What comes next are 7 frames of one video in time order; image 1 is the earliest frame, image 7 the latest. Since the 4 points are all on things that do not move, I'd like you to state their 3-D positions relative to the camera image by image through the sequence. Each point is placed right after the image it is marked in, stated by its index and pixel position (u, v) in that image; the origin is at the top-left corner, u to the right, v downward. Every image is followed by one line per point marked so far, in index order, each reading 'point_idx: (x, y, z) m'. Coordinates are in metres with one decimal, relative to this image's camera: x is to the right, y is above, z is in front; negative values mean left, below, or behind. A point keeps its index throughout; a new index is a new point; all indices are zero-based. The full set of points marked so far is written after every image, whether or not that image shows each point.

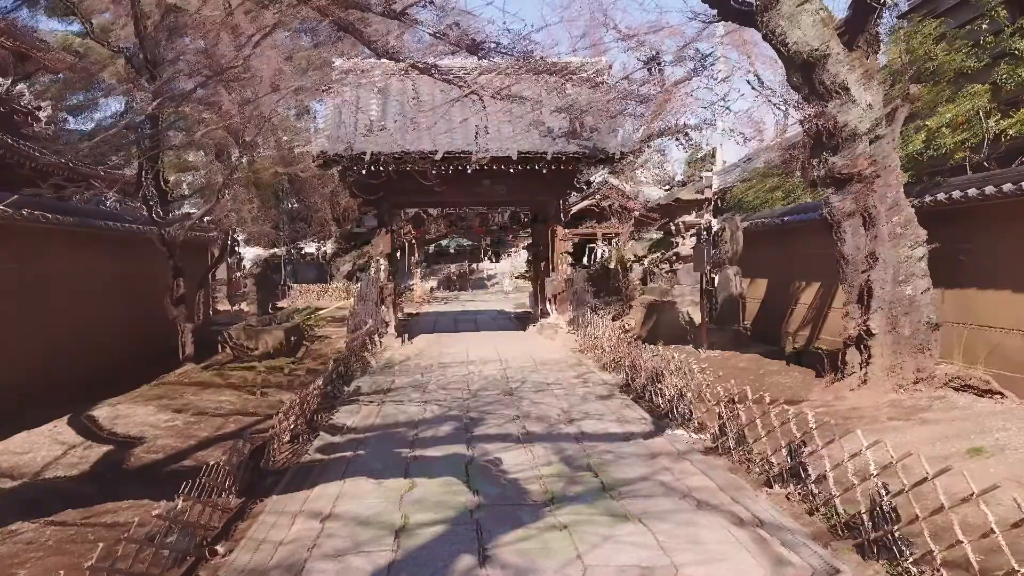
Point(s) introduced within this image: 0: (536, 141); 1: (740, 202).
0: (+0.4, +2.2, +12.7) m
1: (+3.8, +1.4, +14.2) m
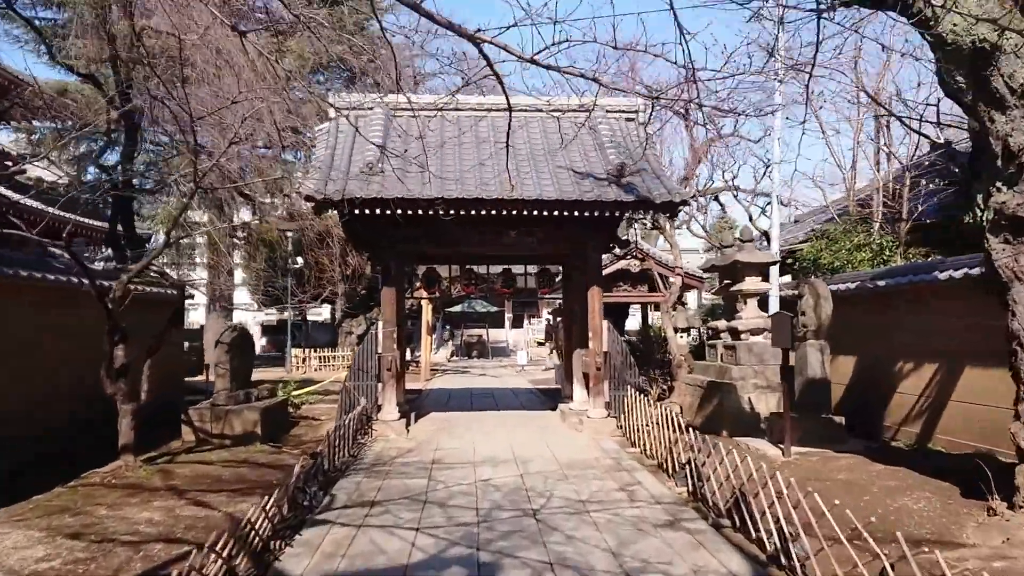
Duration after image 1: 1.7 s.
0: (+0.7, +1.3, +10.6) m
1: (+4.2, +0.3, +11.9) m
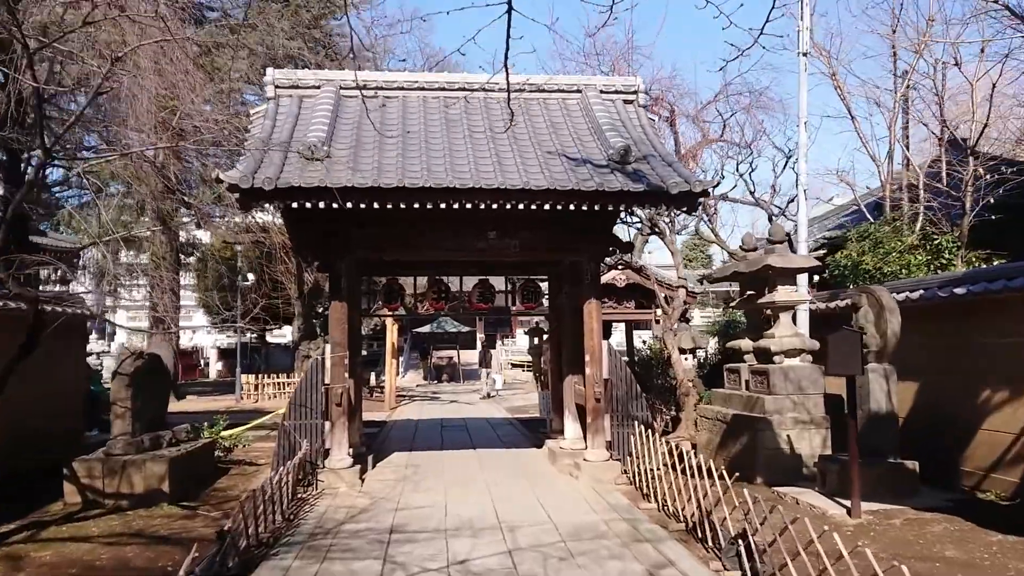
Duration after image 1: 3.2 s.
0: (+0.5, +1.2, +8.5) m
1: (+3.9, +0.2, +9.9) m
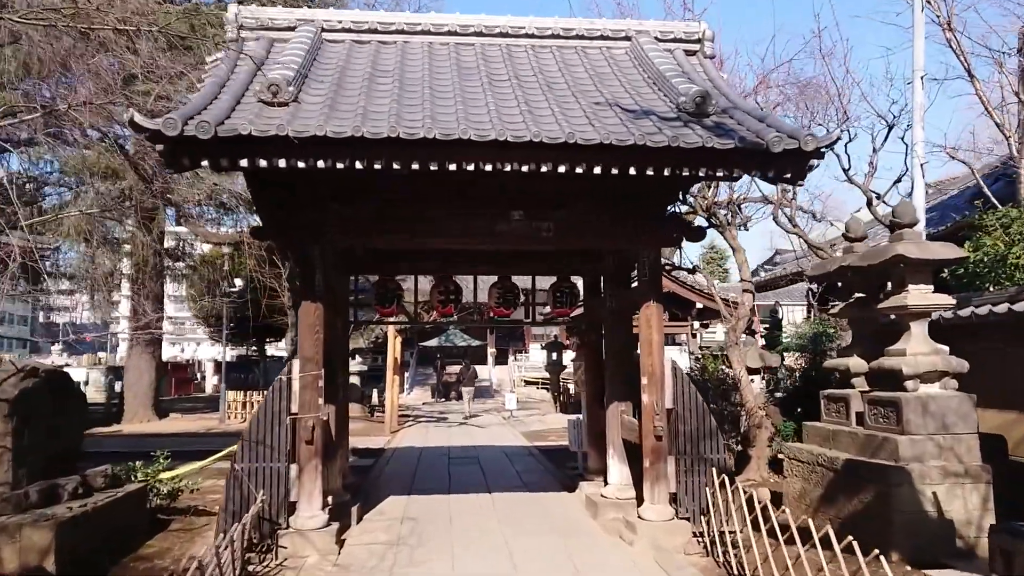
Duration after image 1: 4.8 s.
0: (+0.8, +1.2, +6.2) m
1: (+4.2, +0.2, +7.6) m
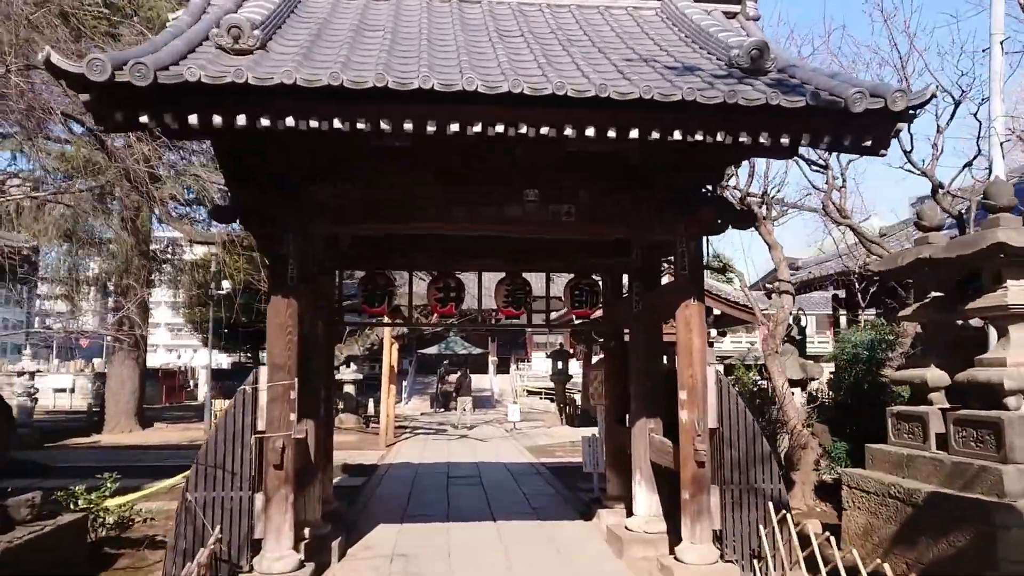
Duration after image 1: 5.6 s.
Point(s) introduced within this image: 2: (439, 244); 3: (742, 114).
0: (+0.9, +1.2, +5.0) m
1: (+4.3, +0.2, +6.4) m
2: (-0.6, +0.4, +7.4) m
3: (+1.3, +1.0, +4.8) m
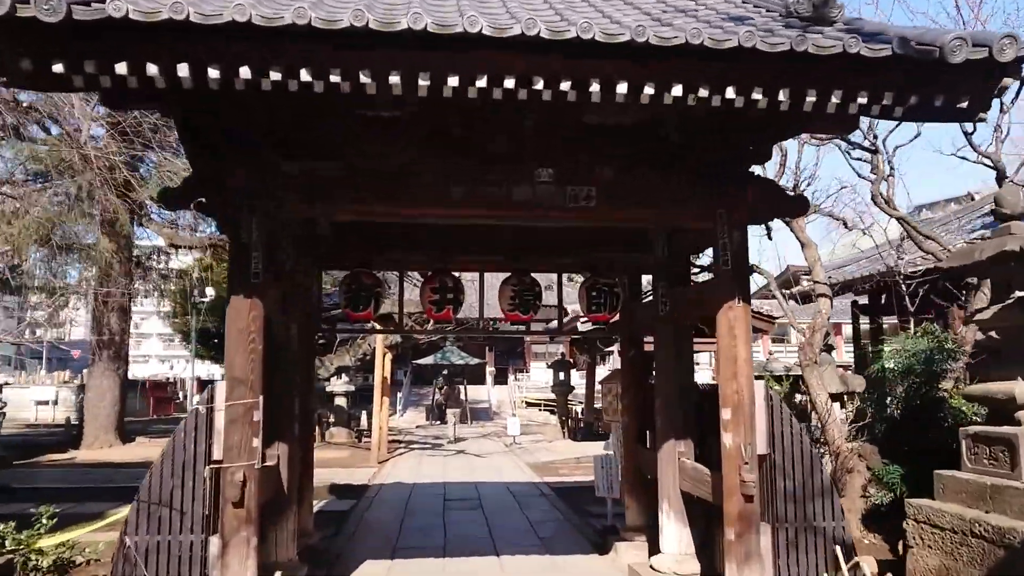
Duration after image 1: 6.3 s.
0: (+0.9, +1.2, +4.1) m
1: (+4.3, +0.2, +5.5) m
2: (-0.6, +0.3, +6.4) m
3: (+1.3, +1.0, +3.8) m
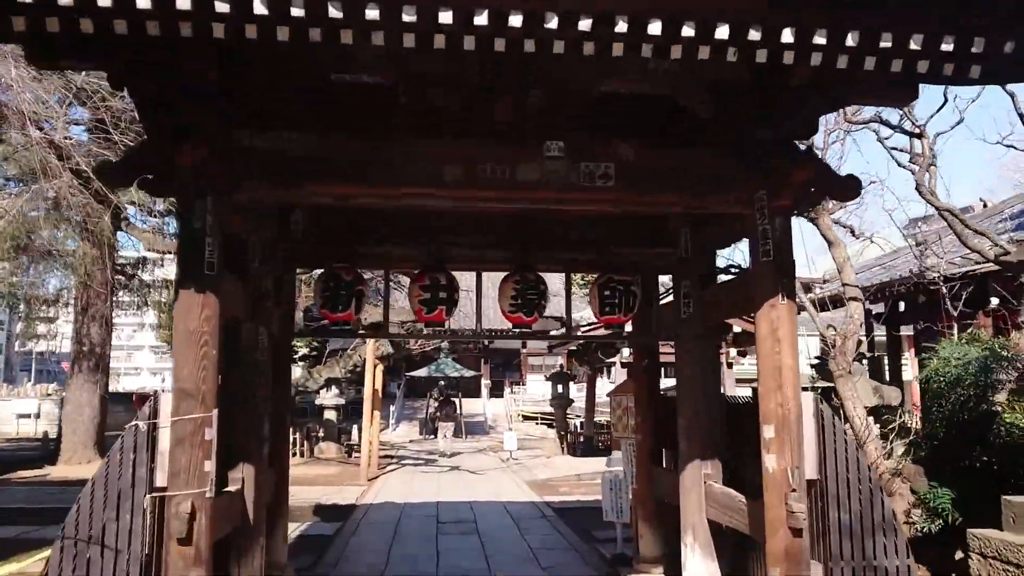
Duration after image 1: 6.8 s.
0: (+1.0, +1.3, +3.4) m
1: (+4.3, +0.2, +4.8) m
2: (-0.6, +0.4, +5.7) m
3: (+1.4, +1.0, +3.1) m
